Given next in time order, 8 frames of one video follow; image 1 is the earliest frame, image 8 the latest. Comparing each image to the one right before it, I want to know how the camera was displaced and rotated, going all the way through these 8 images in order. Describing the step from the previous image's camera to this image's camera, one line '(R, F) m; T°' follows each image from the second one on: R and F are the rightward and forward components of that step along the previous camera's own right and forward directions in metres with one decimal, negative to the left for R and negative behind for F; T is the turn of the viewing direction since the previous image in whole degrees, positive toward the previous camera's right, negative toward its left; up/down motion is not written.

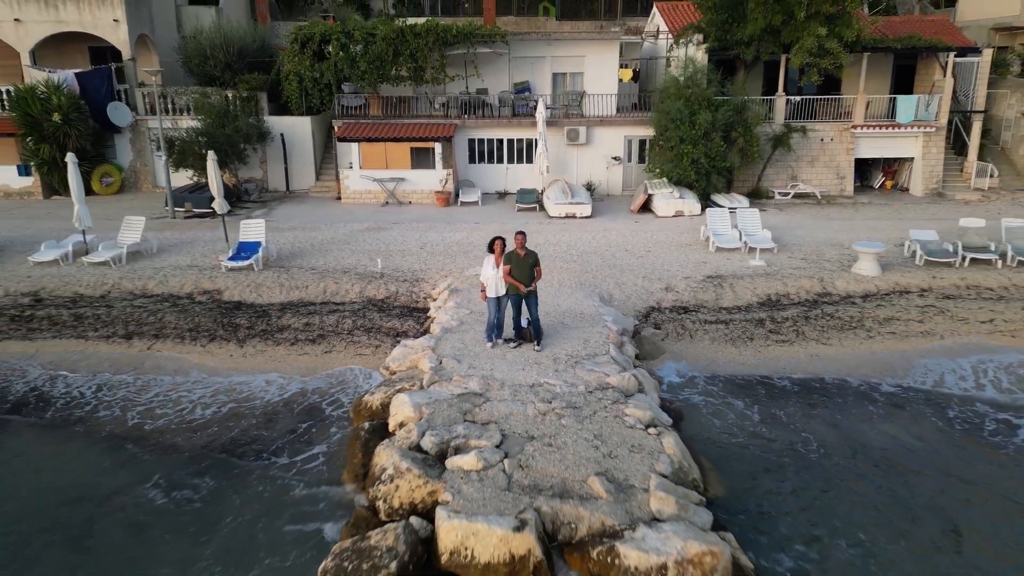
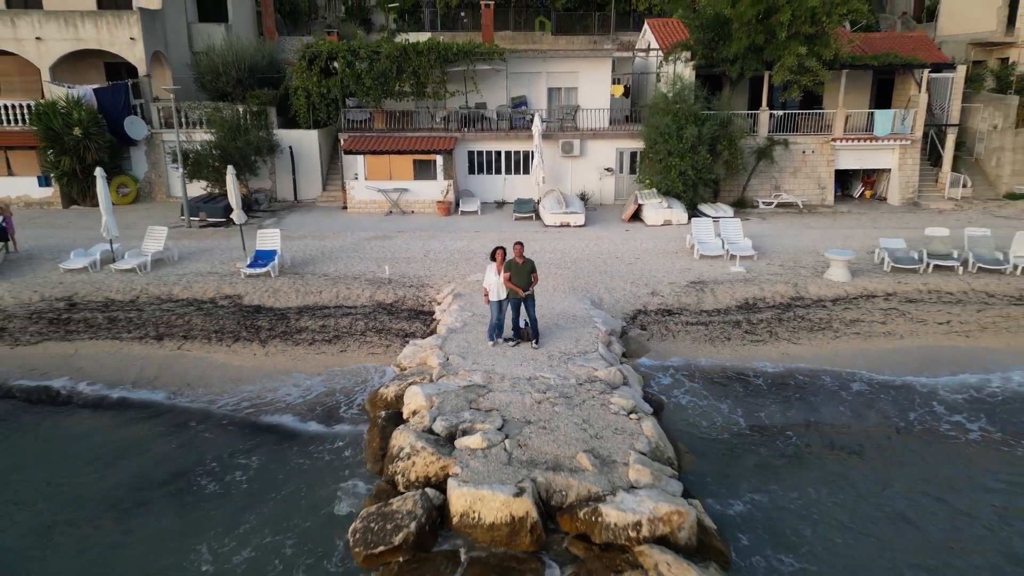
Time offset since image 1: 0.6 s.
(0.0, -1.2) m; 0°
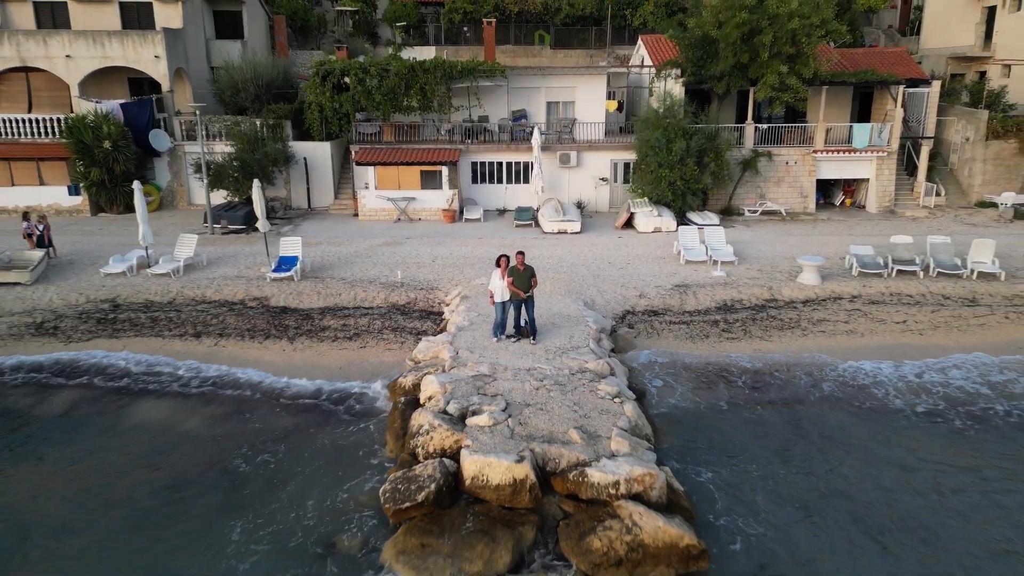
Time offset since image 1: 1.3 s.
(0.0, -1.6) m; 0°
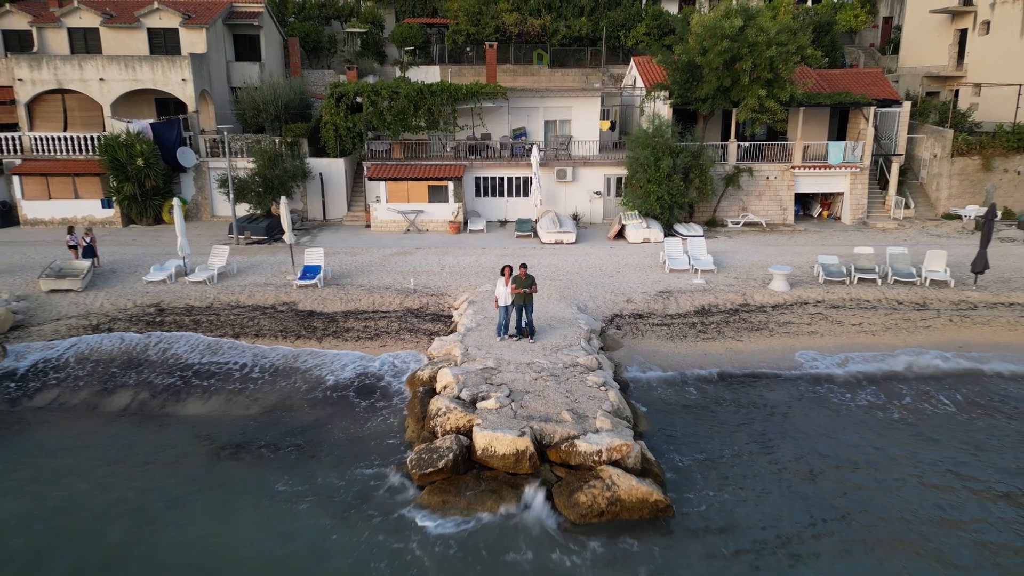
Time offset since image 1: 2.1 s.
(-0.1, -2.0) m; 0°
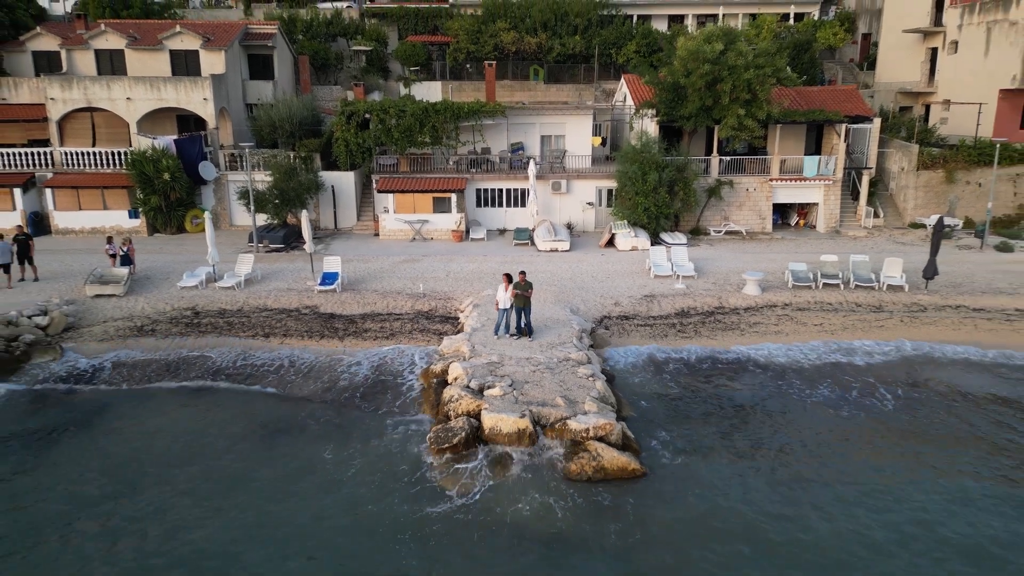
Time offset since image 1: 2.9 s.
(-0.1, -2.2) m; 0°
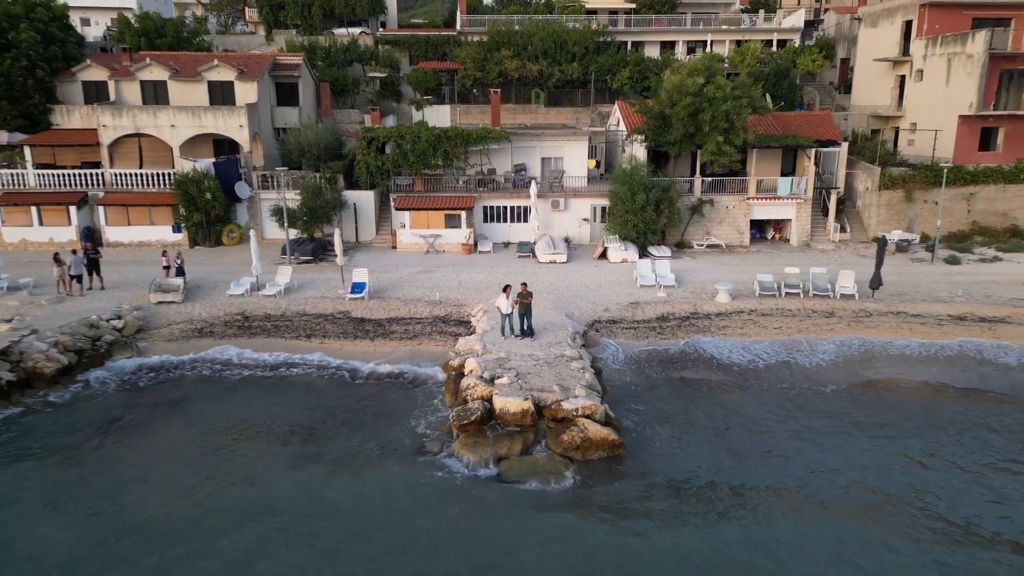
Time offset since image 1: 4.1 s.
(-0.1, -3.4) m; 0°
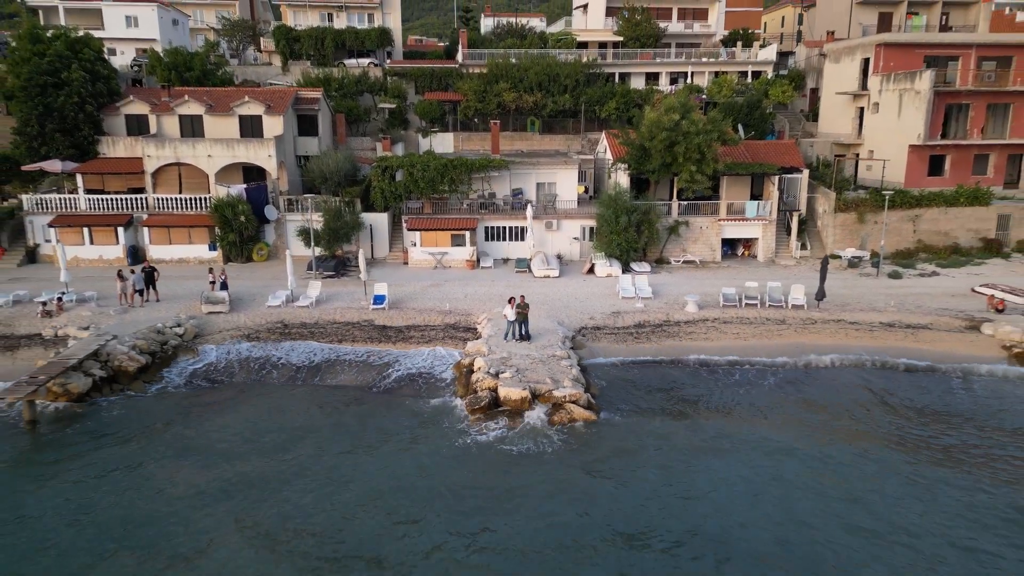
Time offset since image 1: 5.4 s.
(-0.2, -4.3) m; 0°
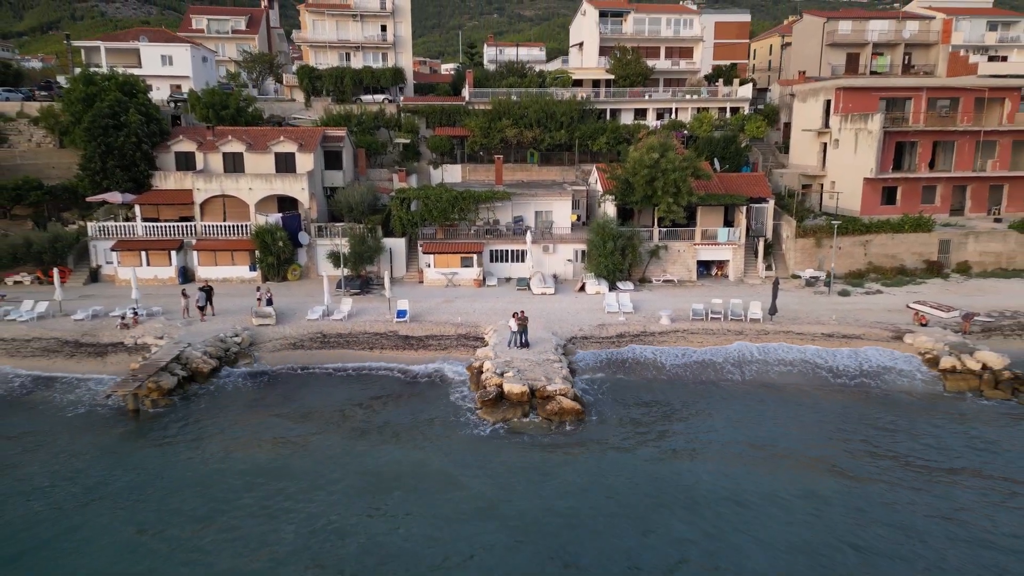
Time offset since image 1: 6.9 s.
(0.0, -5.5) m; 0°
